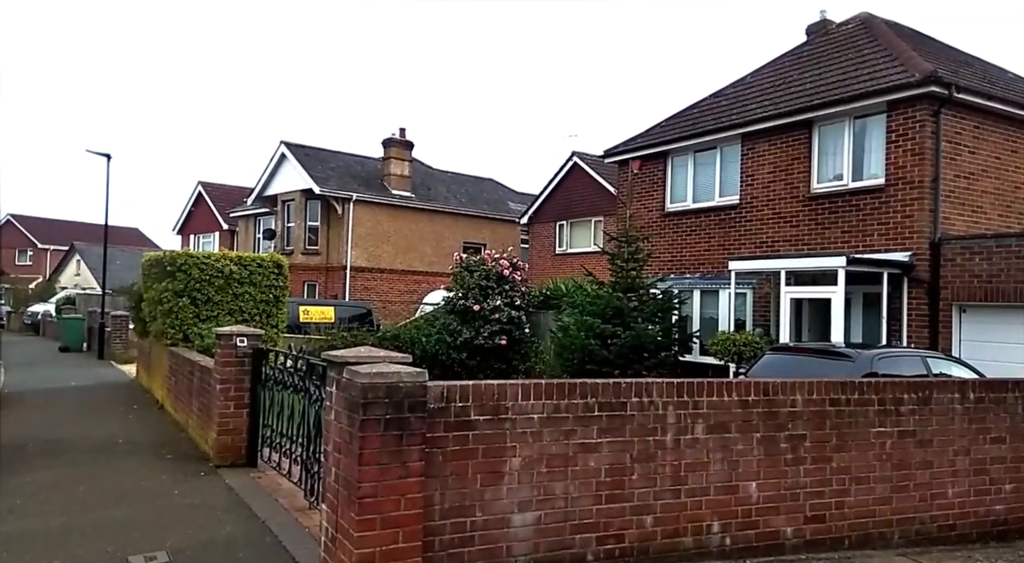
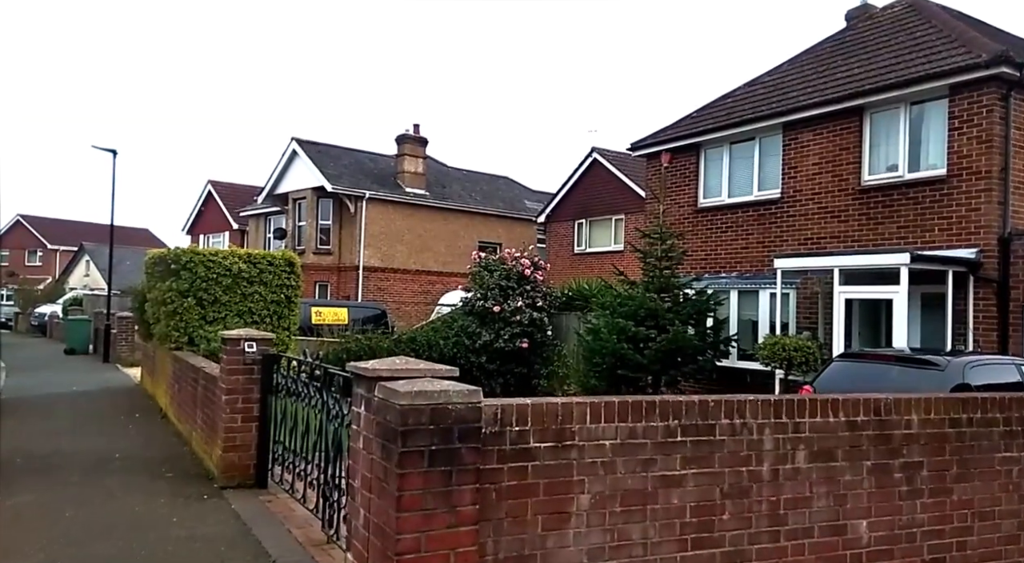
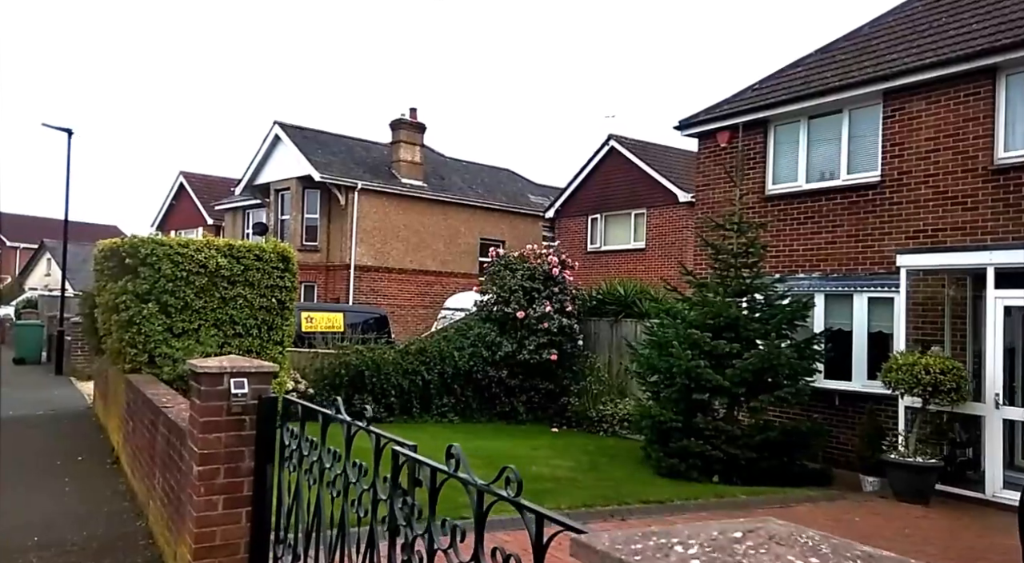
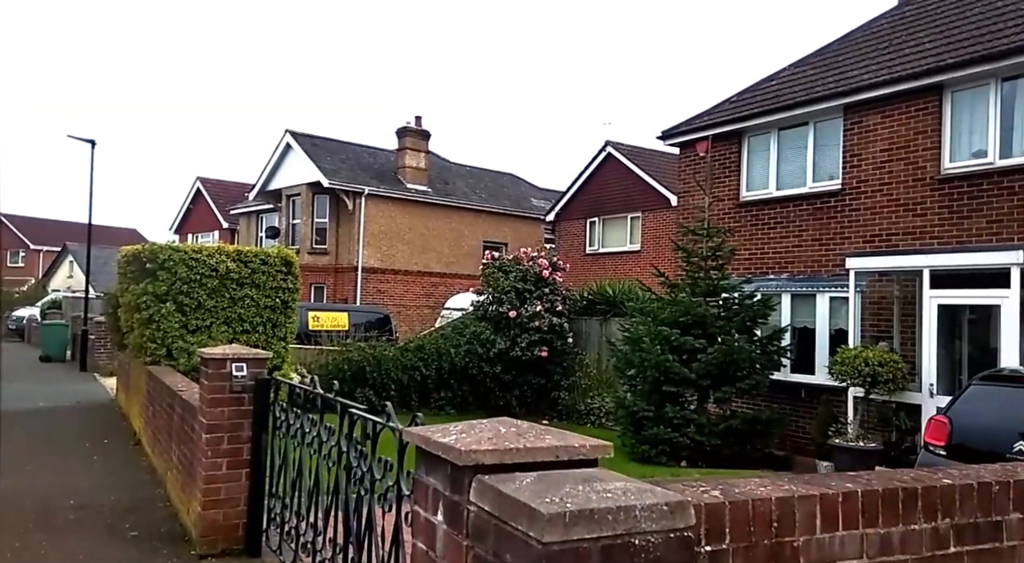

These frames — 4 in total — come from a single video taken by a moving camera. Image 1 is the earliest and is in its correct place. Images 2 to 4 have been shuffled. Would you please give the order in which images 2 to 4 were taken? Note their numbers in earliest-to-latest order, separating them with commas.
2, 4, 3
